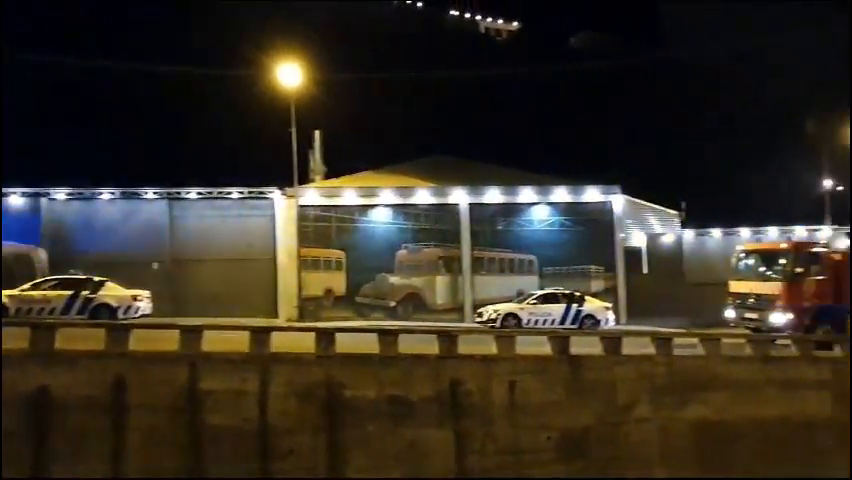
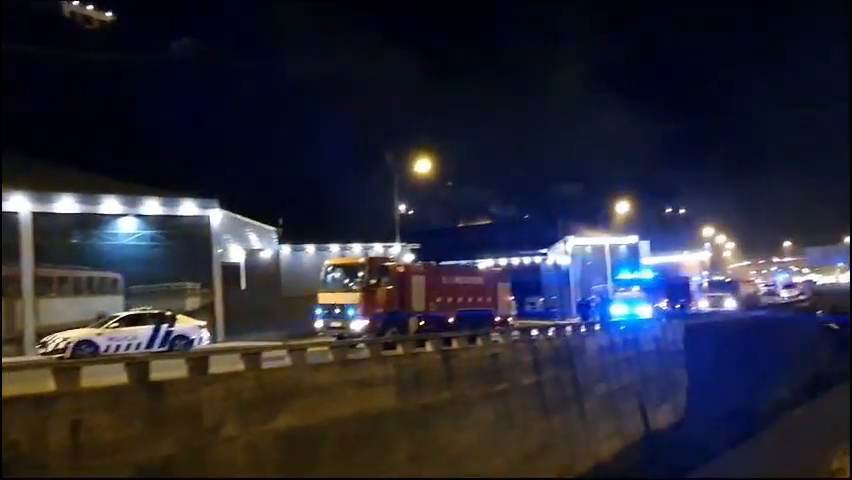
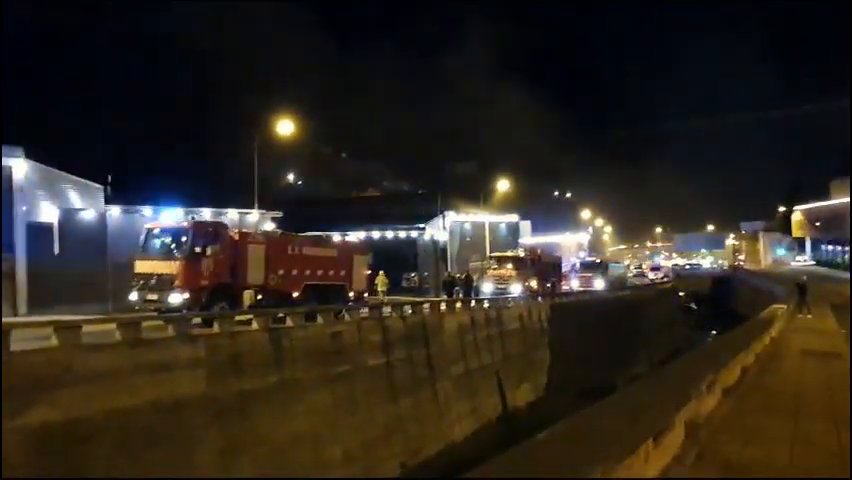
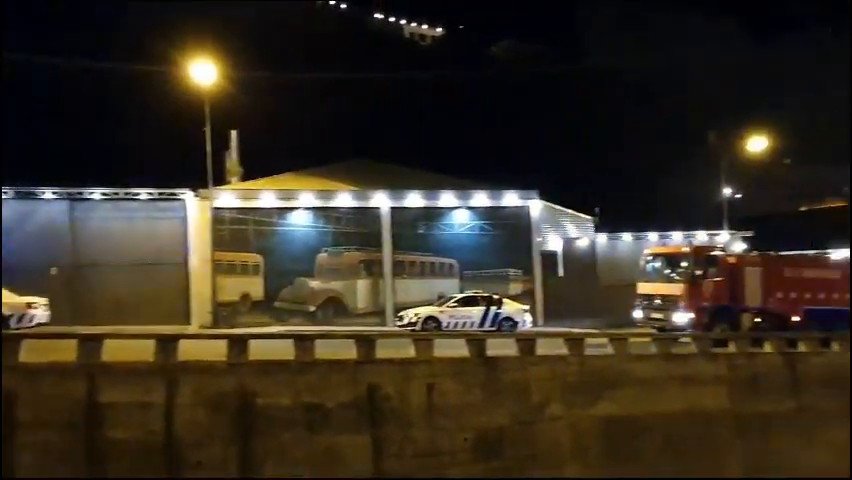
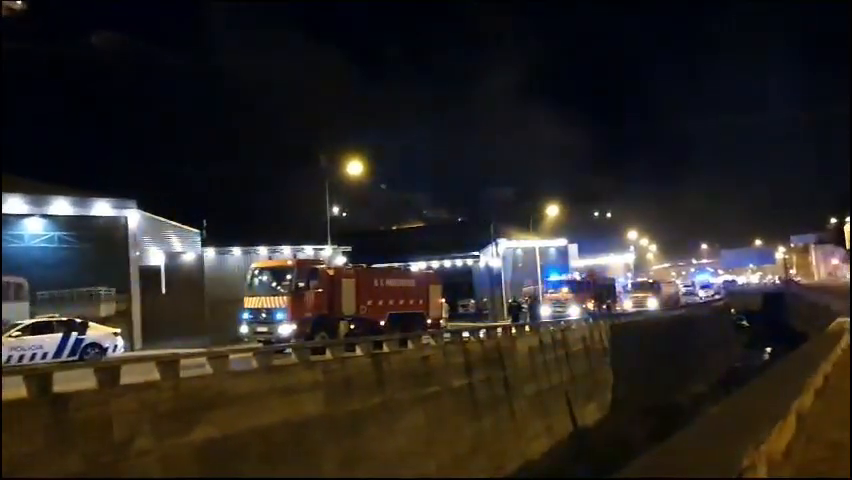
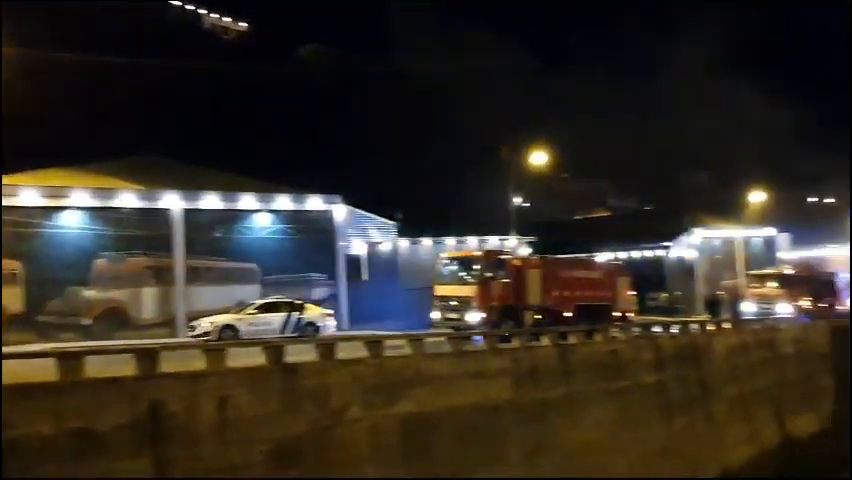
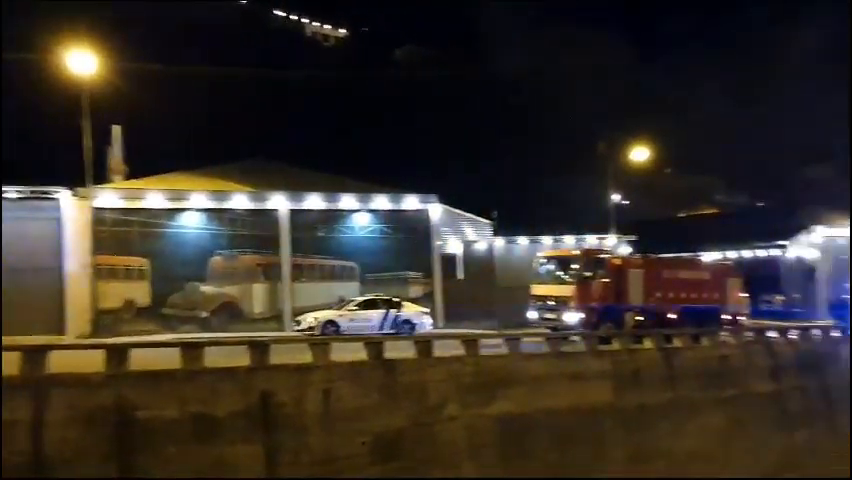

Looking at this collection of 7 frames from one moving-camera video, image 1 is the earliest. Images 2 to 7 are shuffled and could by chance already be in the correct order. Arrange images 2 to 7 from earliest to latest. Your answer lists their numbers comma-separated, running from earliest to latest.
4, 7, 6, 2, 5, 3
